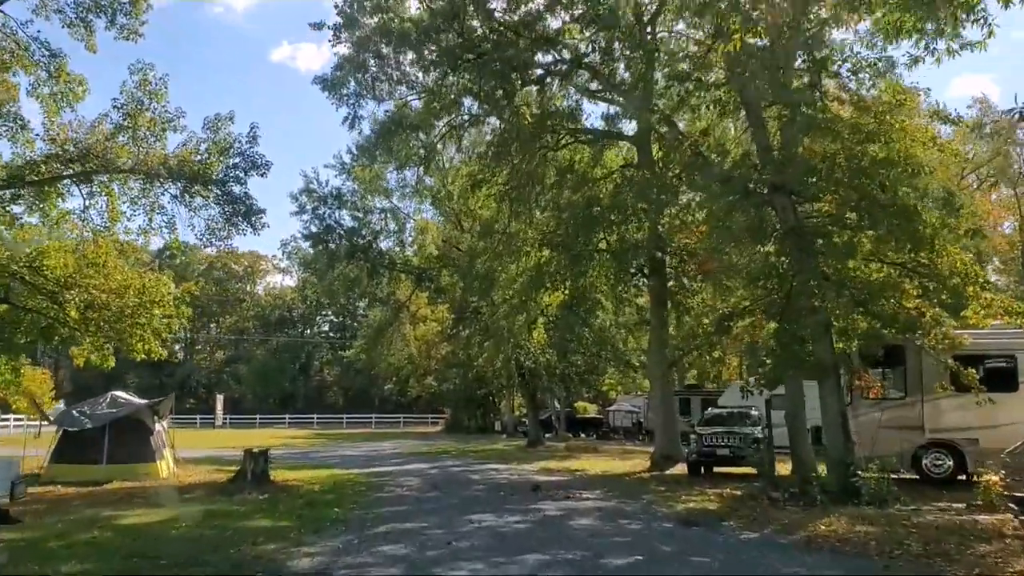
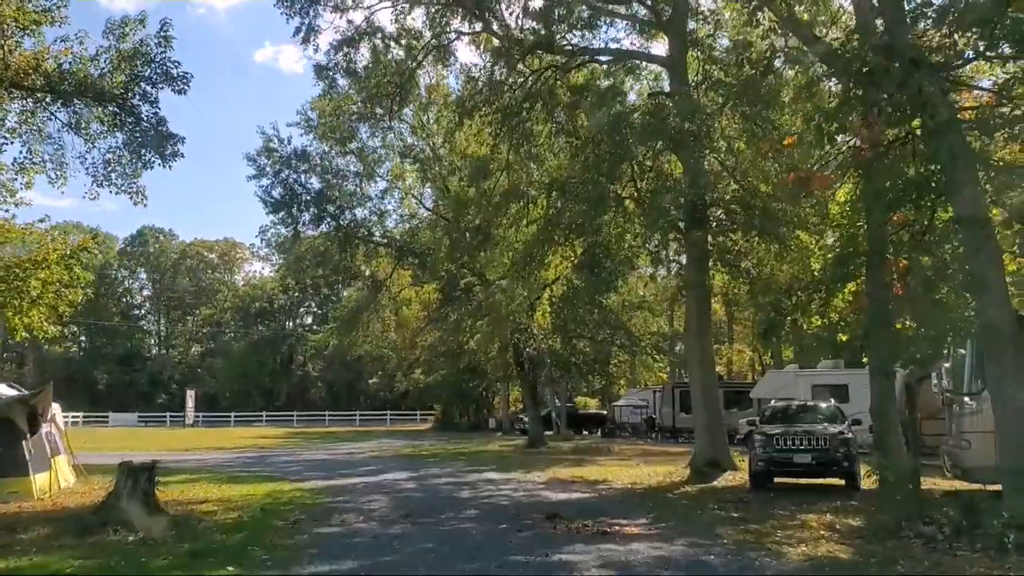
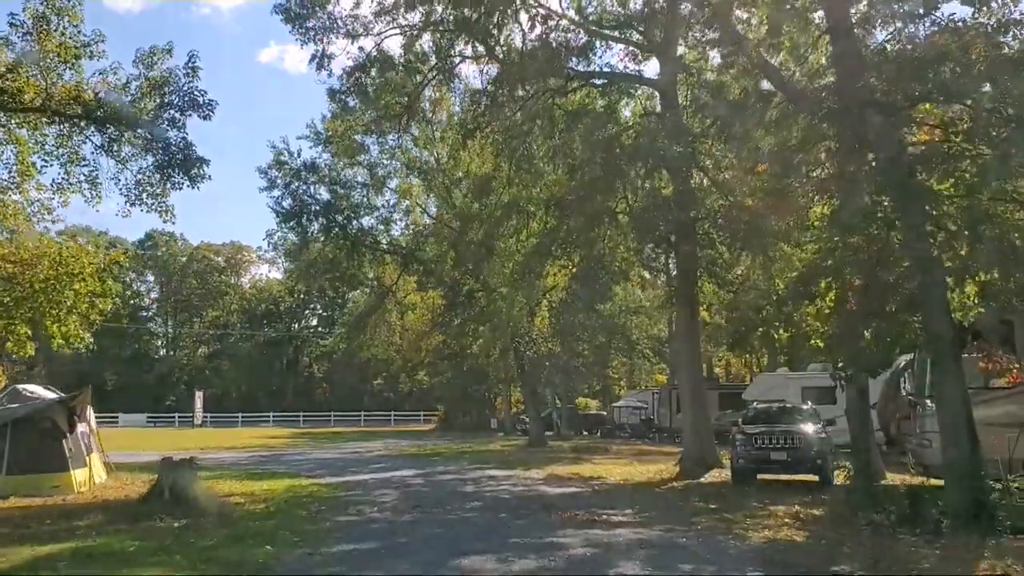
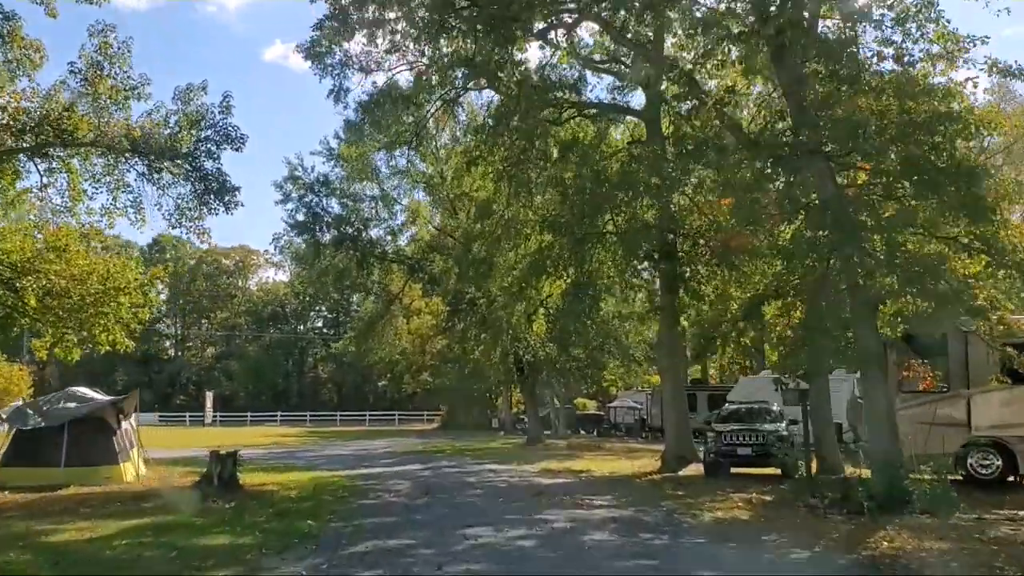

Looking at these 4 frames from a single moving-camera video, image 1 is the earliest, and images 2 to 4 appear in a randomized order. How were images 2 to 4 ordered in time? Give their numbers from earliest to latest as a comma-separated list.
4, 3, 2
